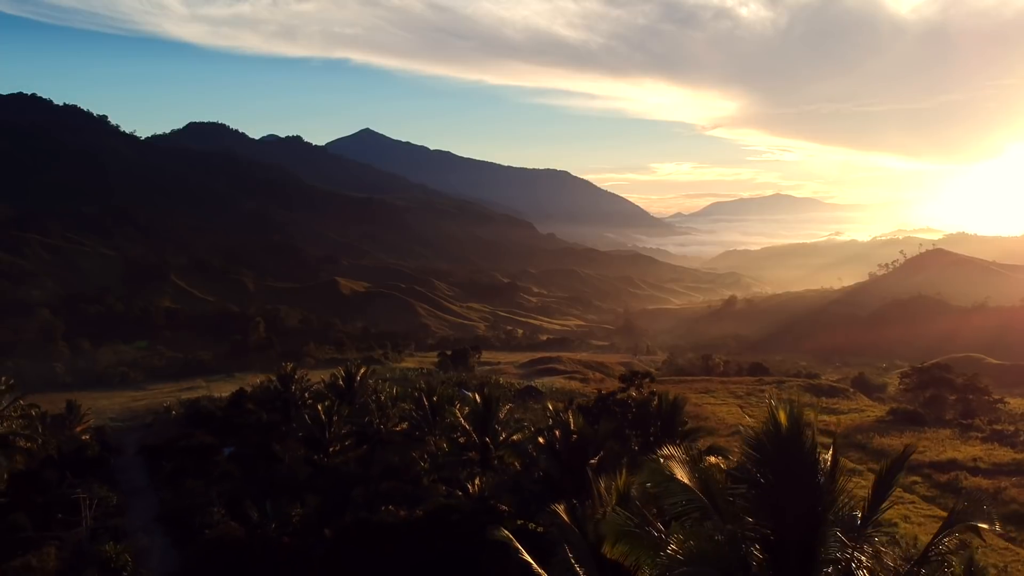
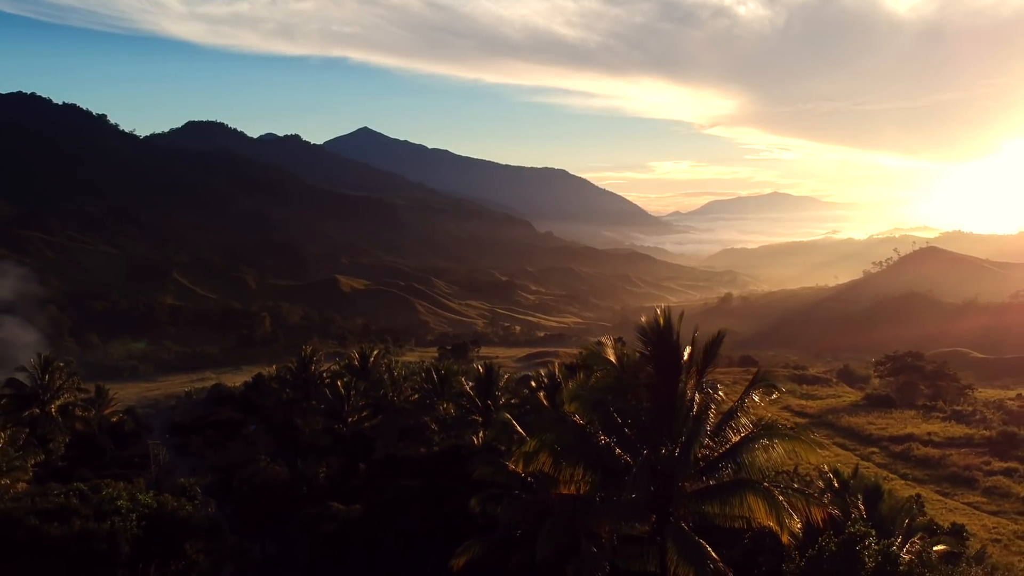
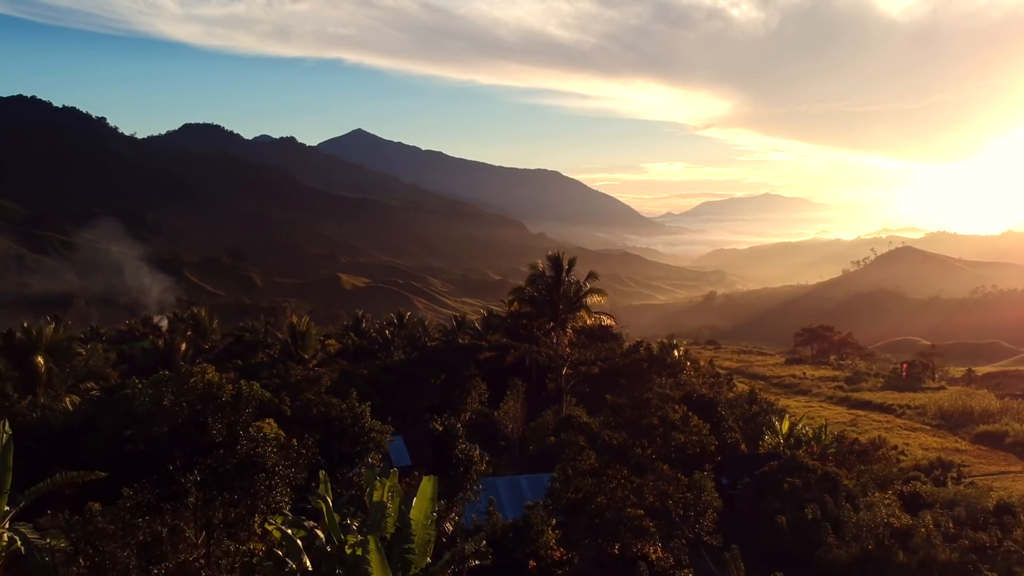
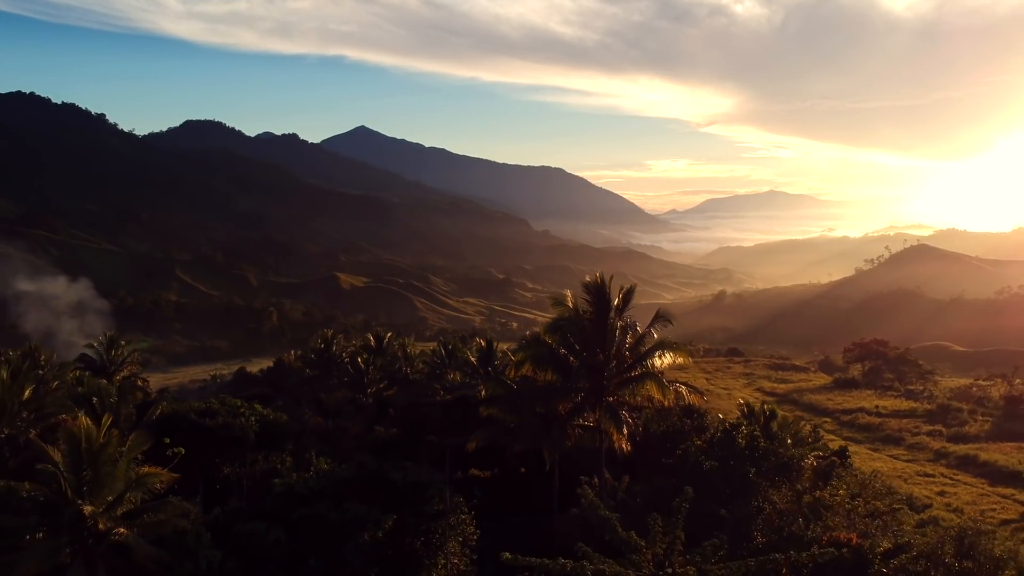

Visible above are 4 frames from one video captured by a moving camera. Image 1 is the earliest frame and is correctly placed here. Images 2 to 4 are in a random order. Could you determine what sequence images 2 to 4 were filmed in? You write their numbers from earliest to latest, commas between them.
2, 4, 3
